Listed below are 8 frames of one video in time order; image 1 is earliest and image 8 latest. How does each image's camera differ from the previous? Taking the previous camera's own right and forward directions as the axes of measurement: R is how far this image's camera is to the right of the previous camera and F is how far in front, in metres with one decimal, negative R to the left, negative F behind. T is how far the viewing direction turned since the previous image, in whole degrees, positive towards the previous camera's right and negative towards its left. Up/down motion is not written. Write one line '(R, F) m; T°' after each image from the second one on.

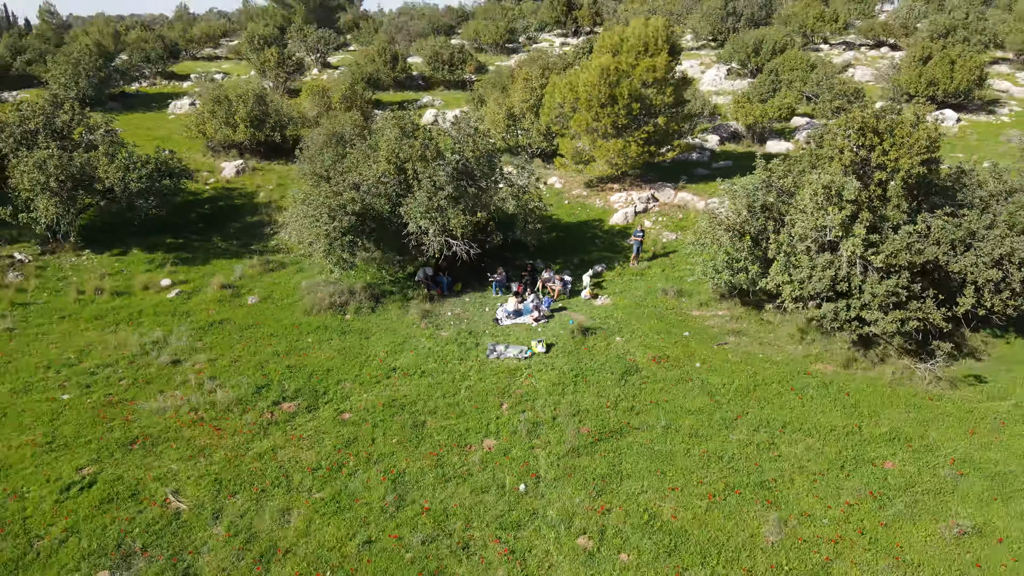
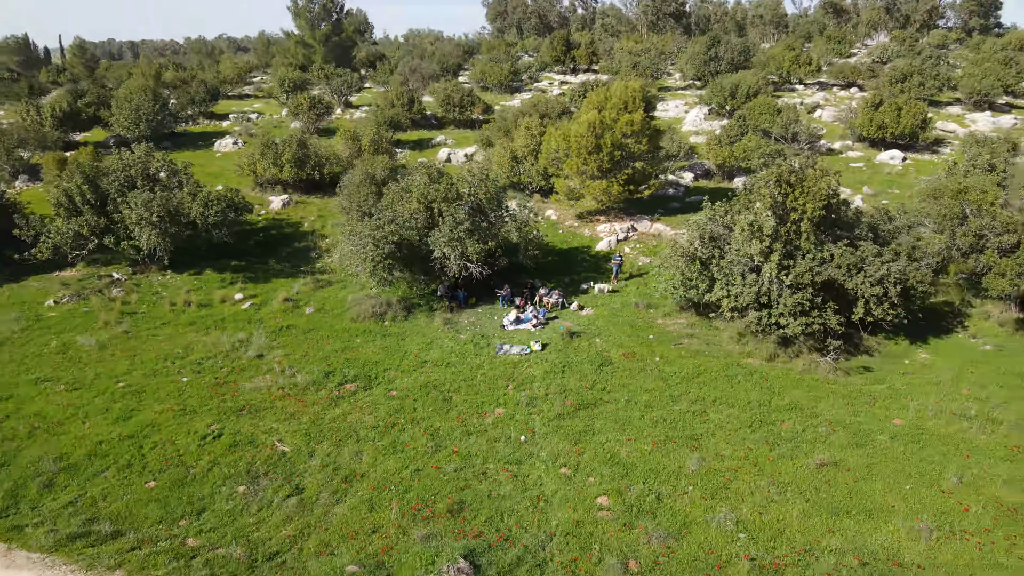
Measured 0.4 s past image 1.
(0.0, -3.1) m; 0°
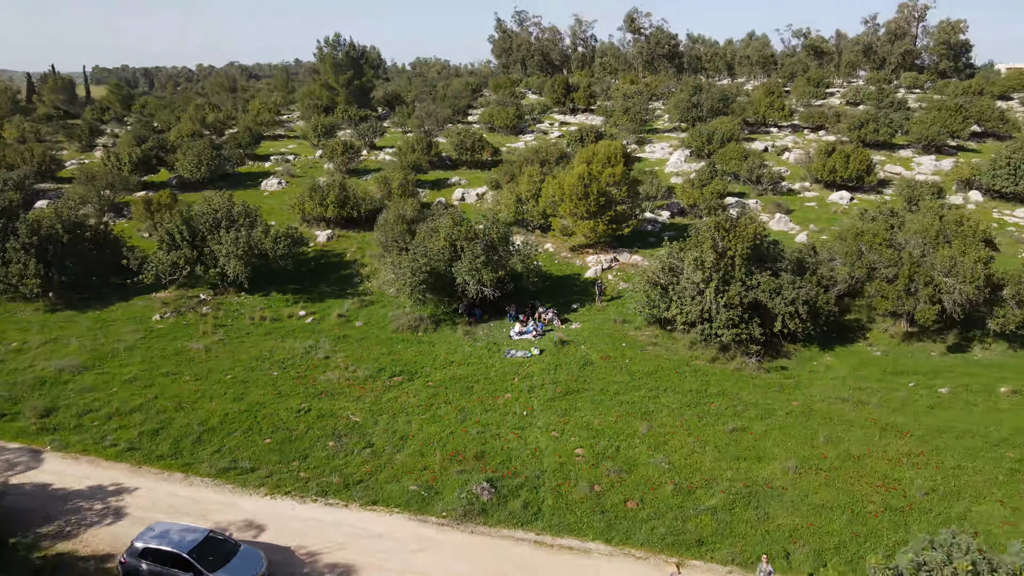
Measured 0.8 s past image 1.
(0.0, -4.2) m; 0°
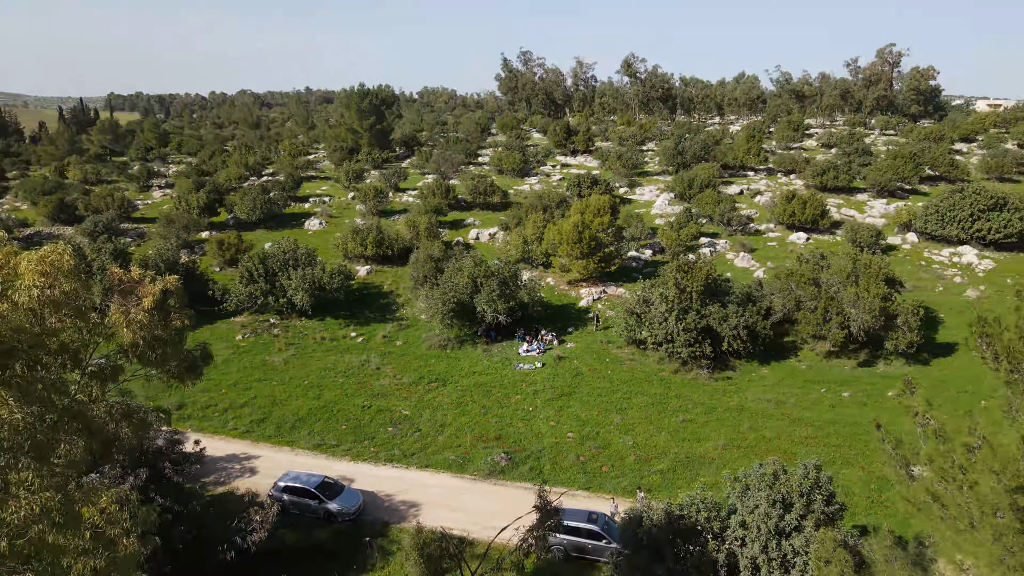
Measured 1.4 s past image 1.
(-0.2, -5.1) m; 0°
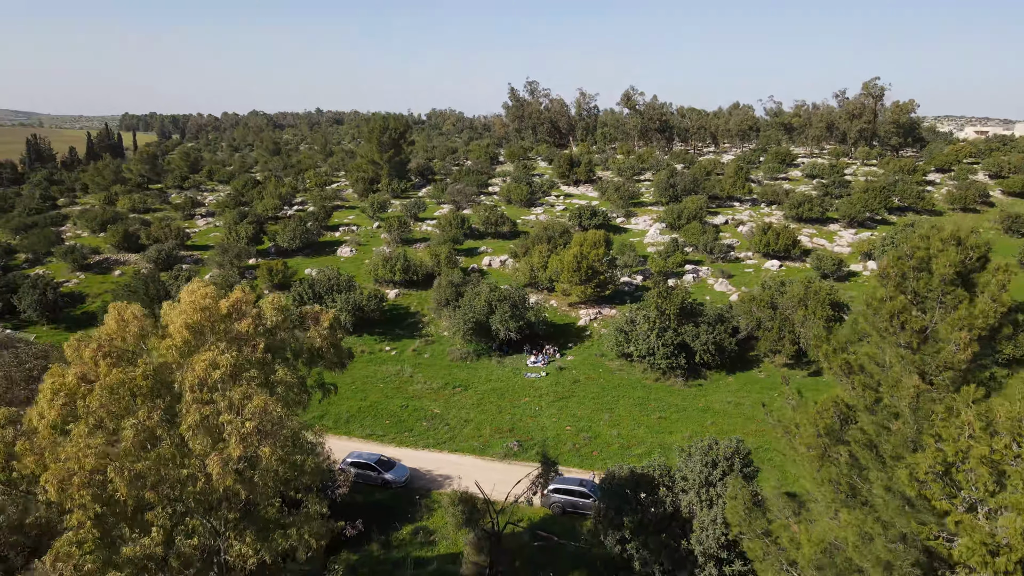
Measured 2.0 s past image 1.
(-0.2, -4.7) m; 0°
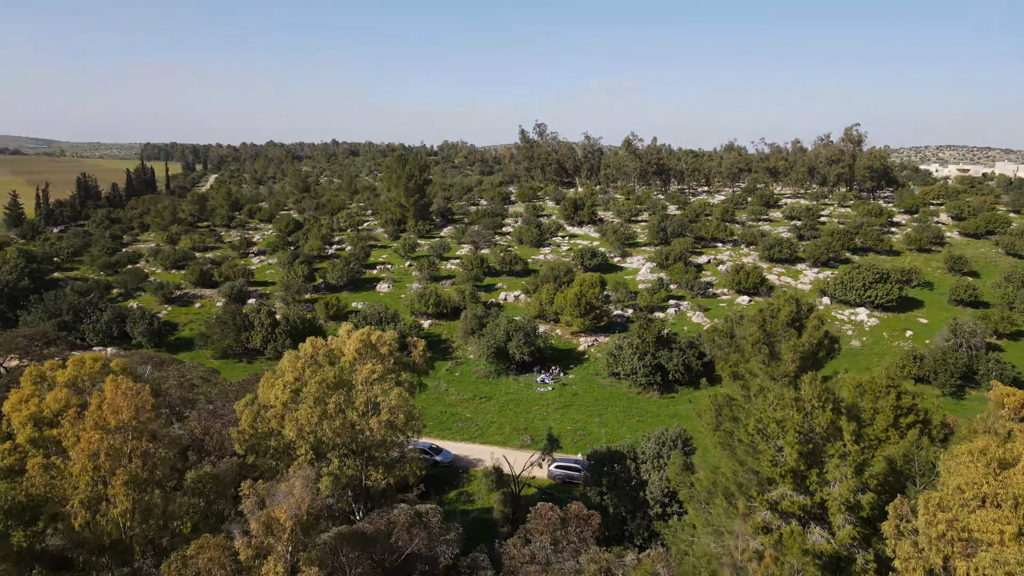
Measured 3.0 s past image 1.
(-0.2, -7.5) m; -1°
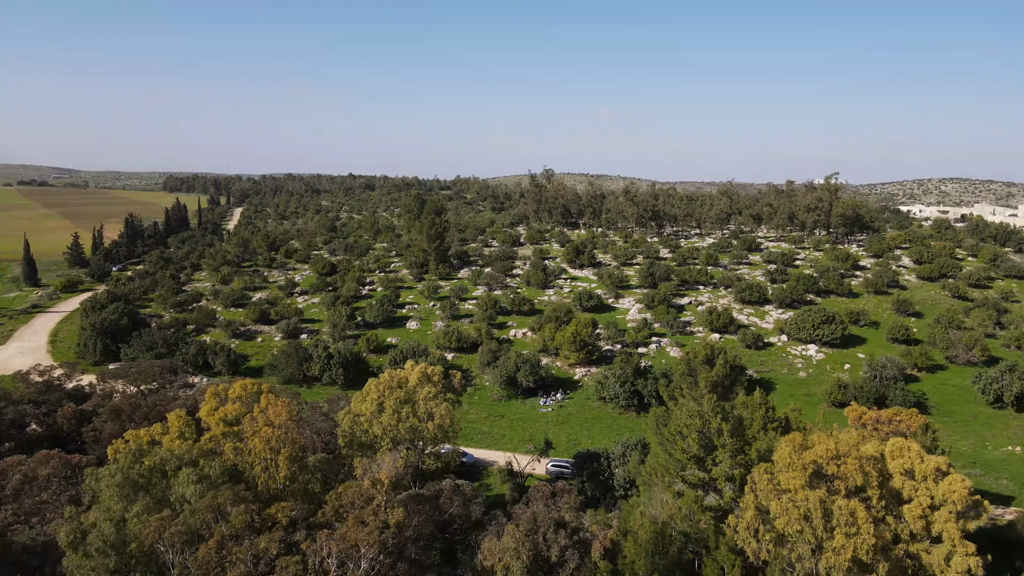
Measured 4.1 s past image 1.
(+0.1, -9.0) m; -1°
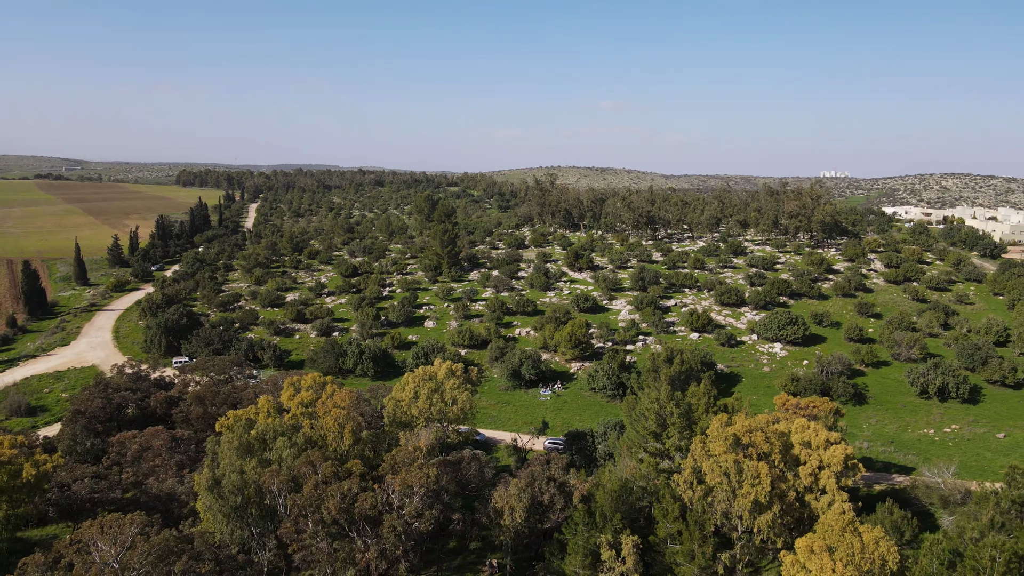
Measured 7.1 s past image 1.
(0.0, -7.9) m; 0°
